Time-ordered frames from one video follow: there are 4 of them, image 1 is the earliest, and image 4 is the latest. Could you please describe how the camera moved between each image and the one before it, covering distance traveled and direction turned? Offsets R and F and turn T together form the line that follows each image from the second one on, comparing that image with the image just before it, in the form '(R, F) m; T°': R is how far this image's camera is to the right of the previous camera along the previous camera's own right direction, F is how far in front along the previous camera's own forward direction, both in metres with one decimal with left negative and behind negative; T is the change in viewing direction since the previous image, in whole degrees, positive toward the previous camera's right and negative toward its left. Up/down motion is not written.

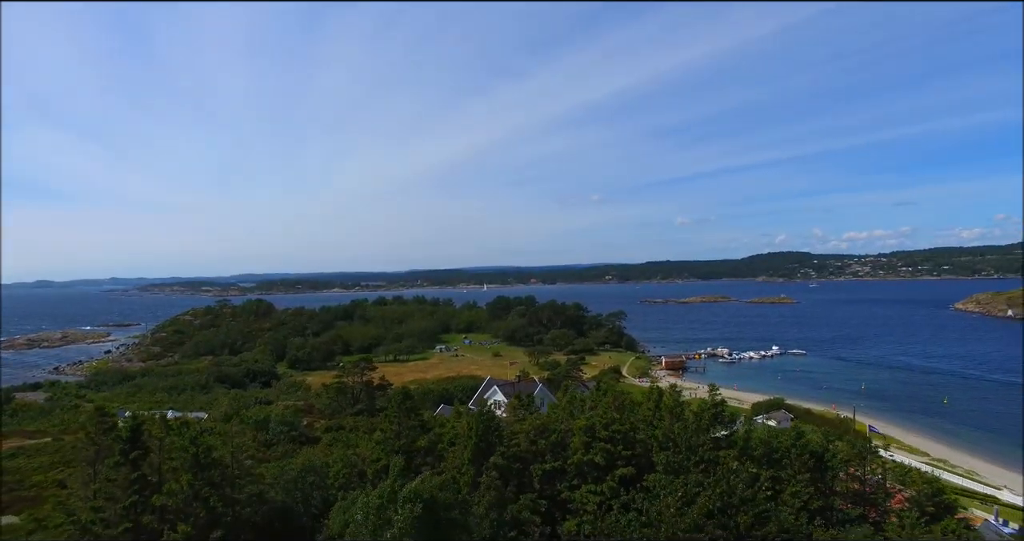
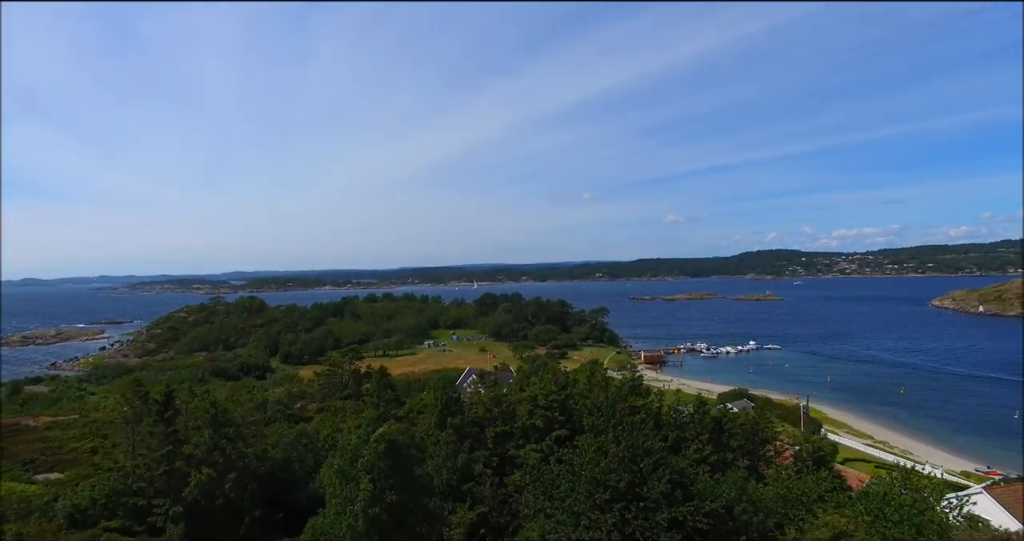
(+0.8, -2.5) m; +1°
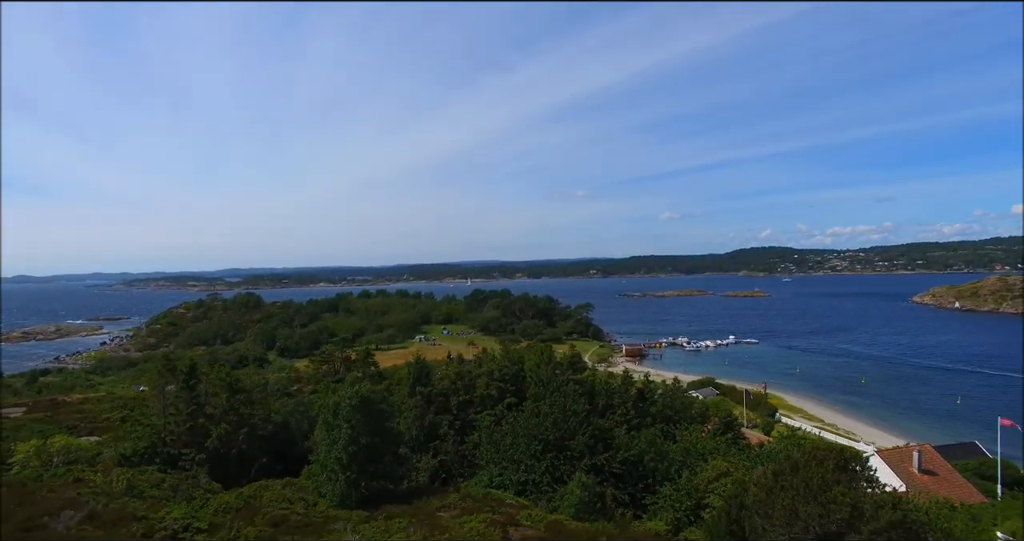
(+1.0, -2.9) m; 0°
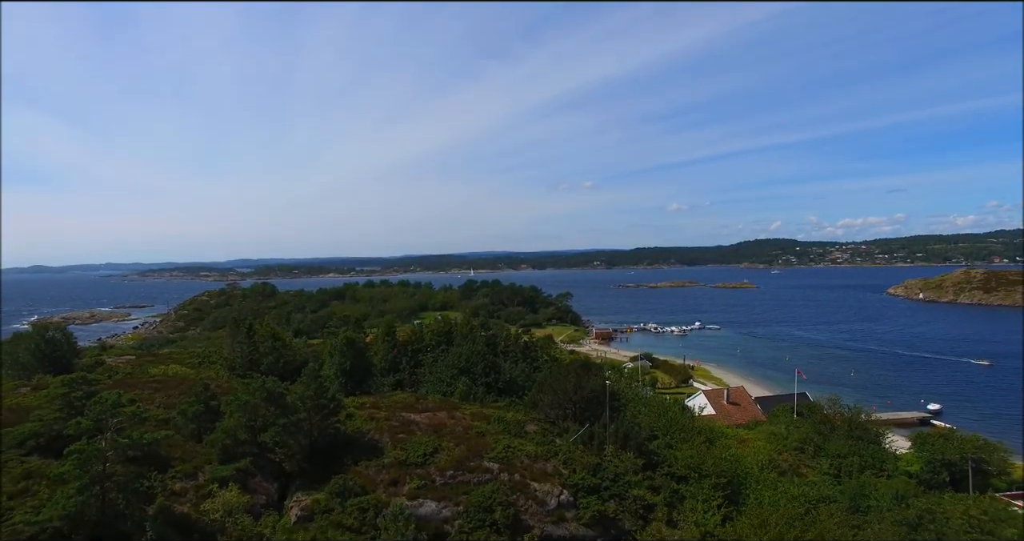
(+3.2, -9.3) m; -1°
